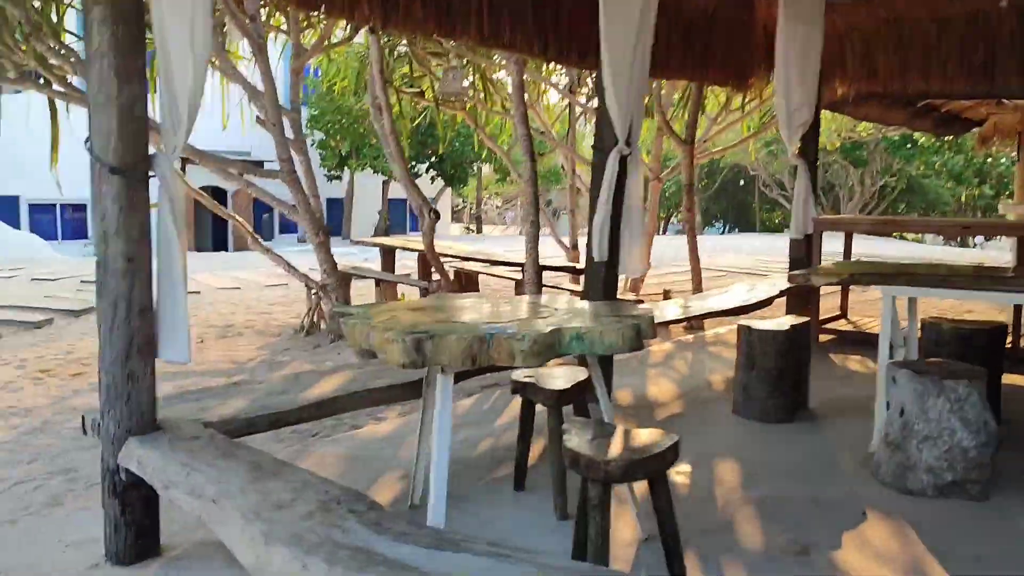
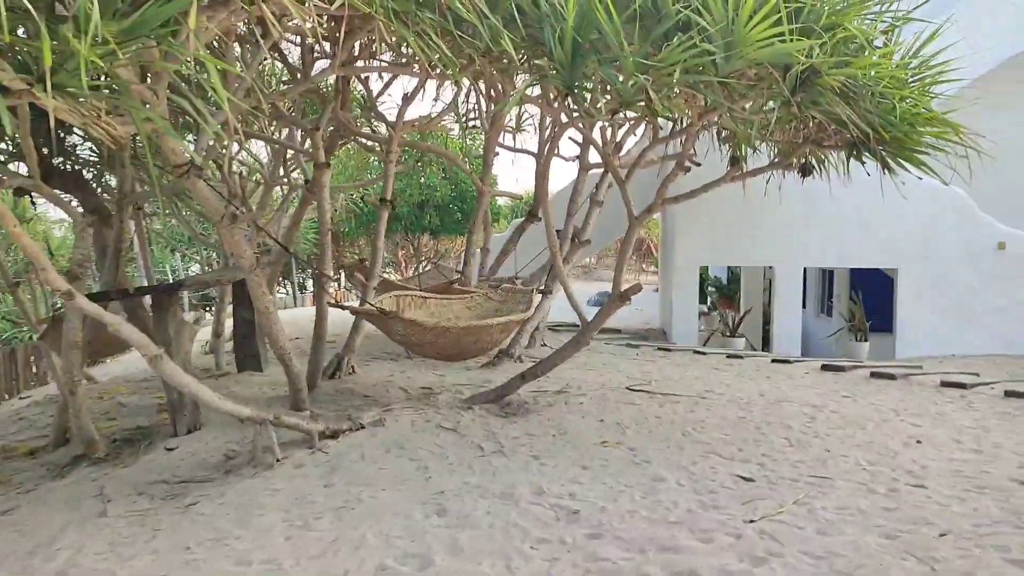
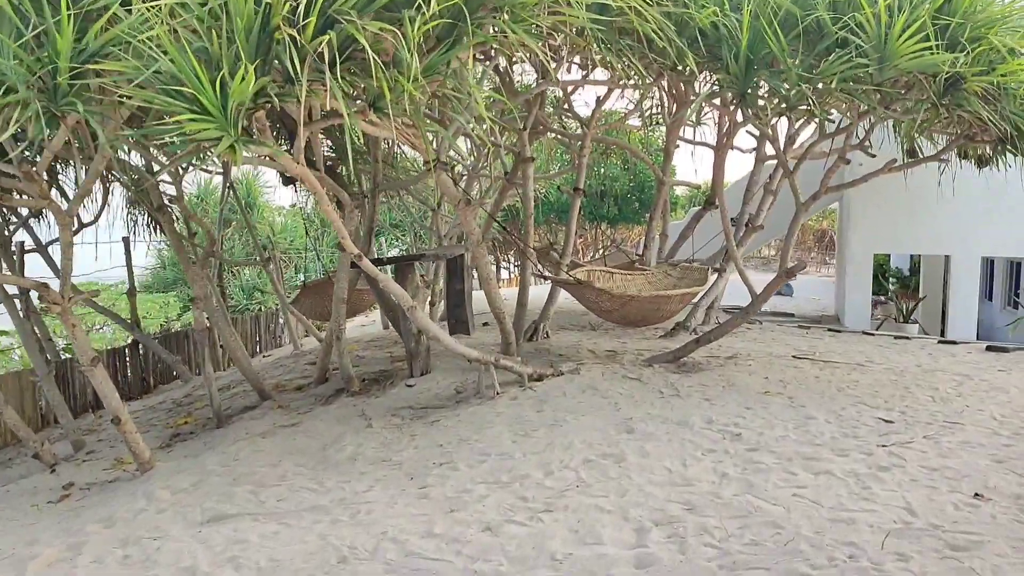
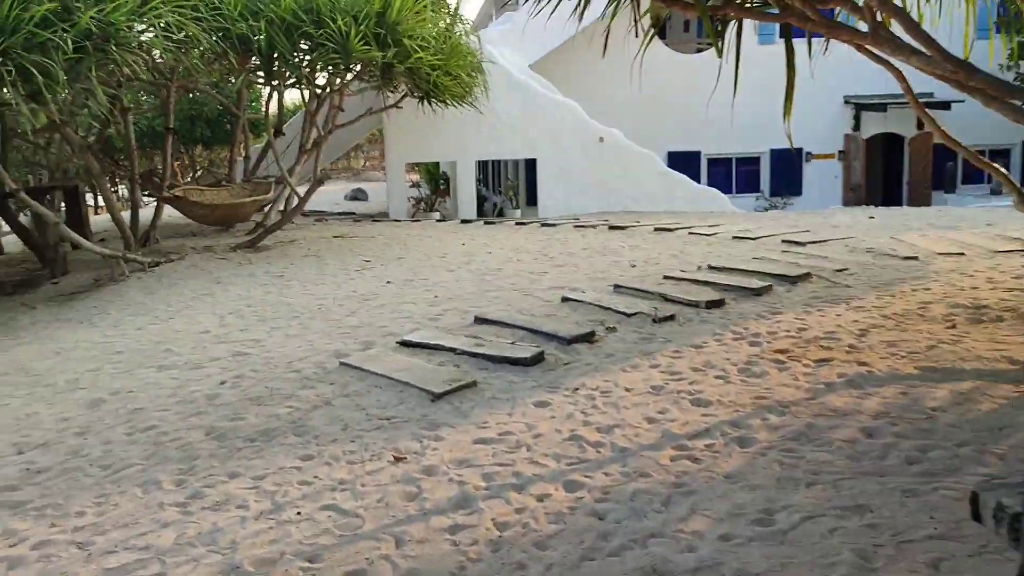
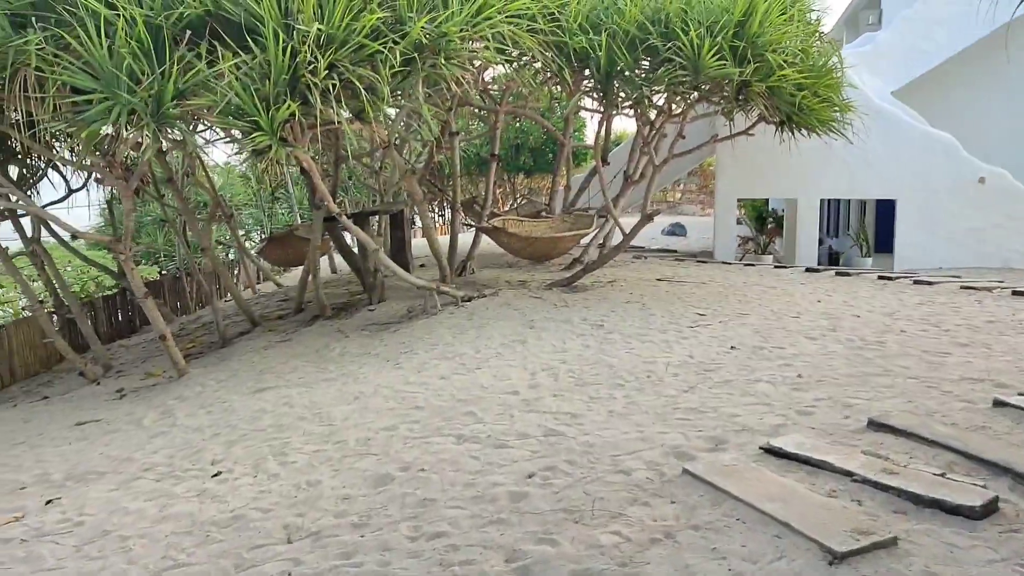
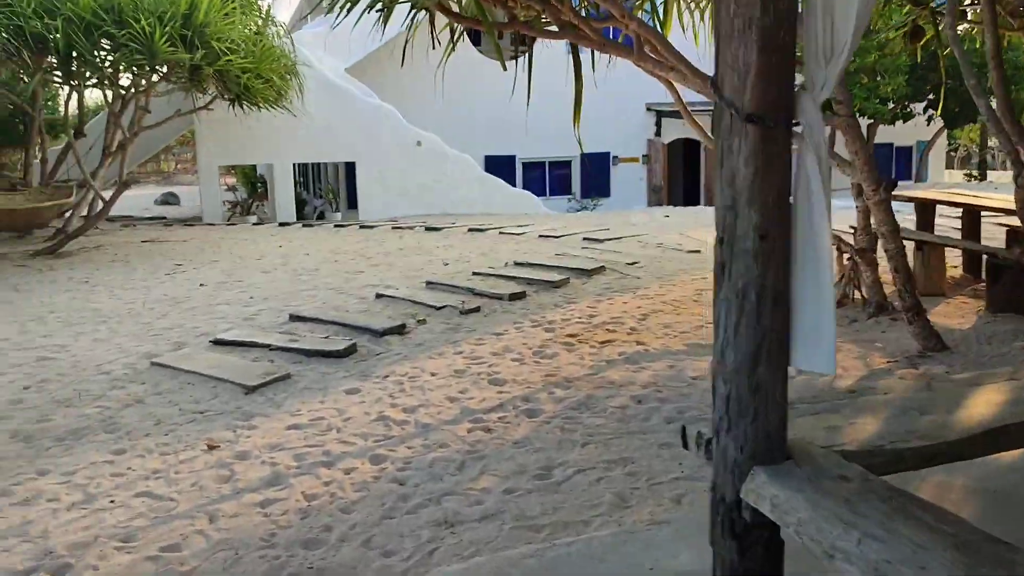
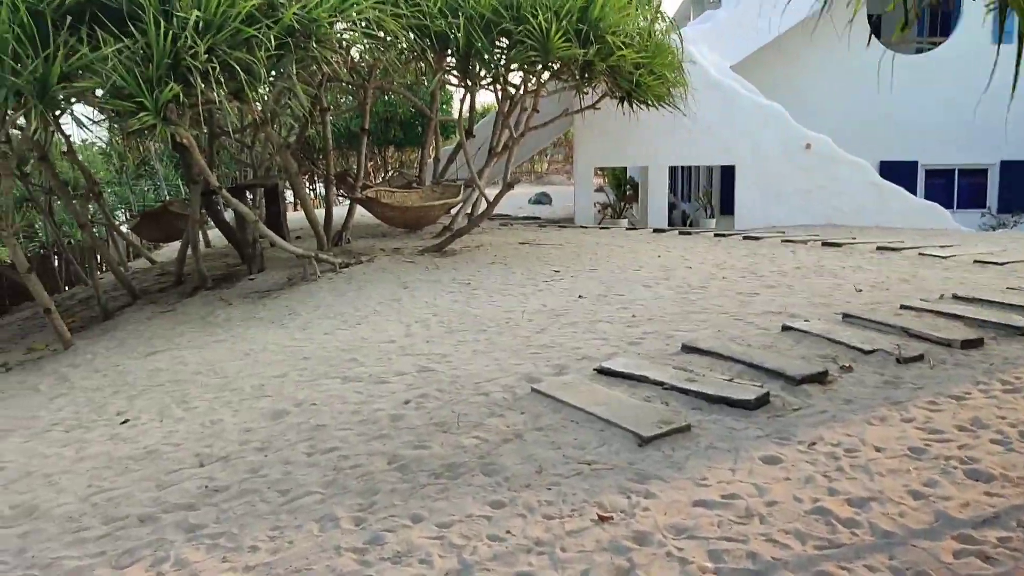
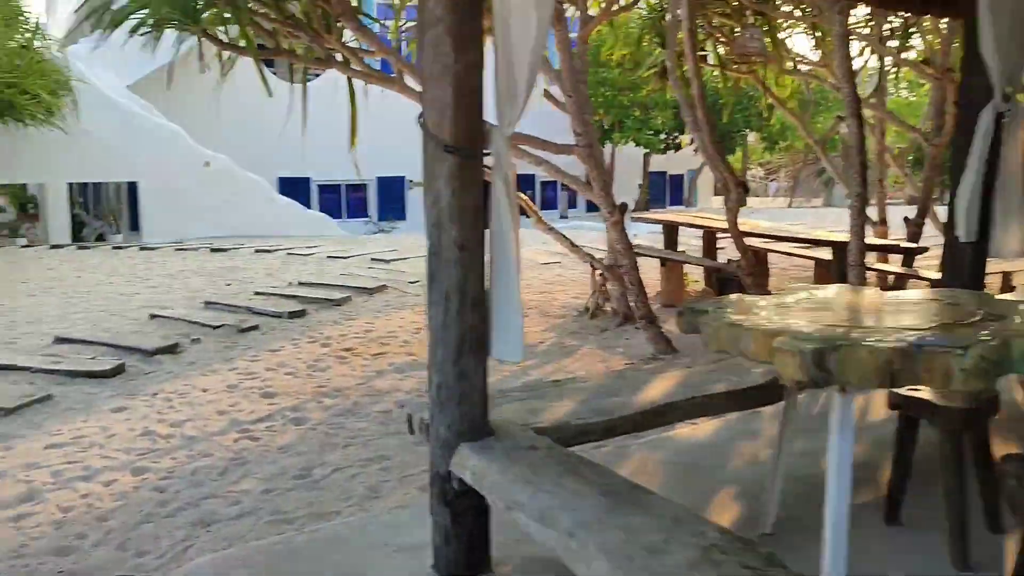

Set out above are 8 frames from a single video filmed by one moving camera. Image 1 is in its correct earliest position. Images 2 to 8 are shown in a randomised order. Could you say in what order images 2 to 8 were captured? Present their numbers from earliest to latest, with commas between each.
8, 6, 4, 7, 5, 3, 2
